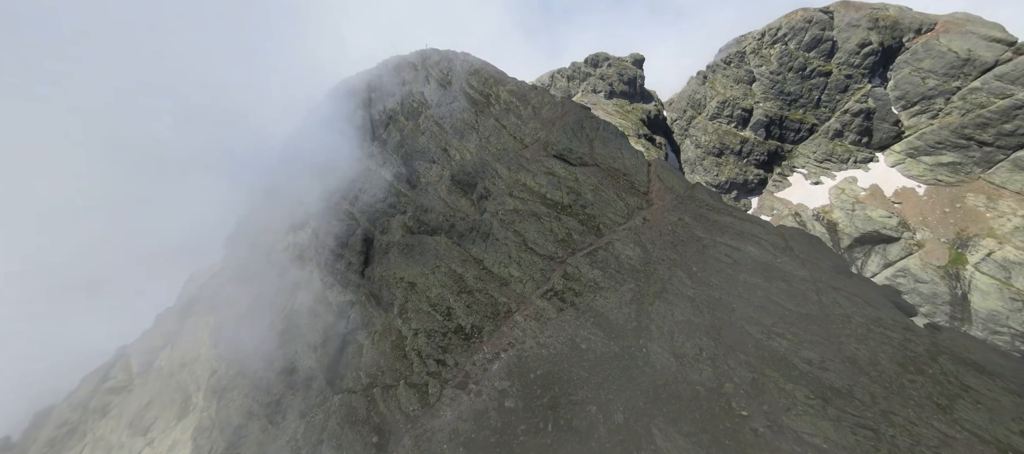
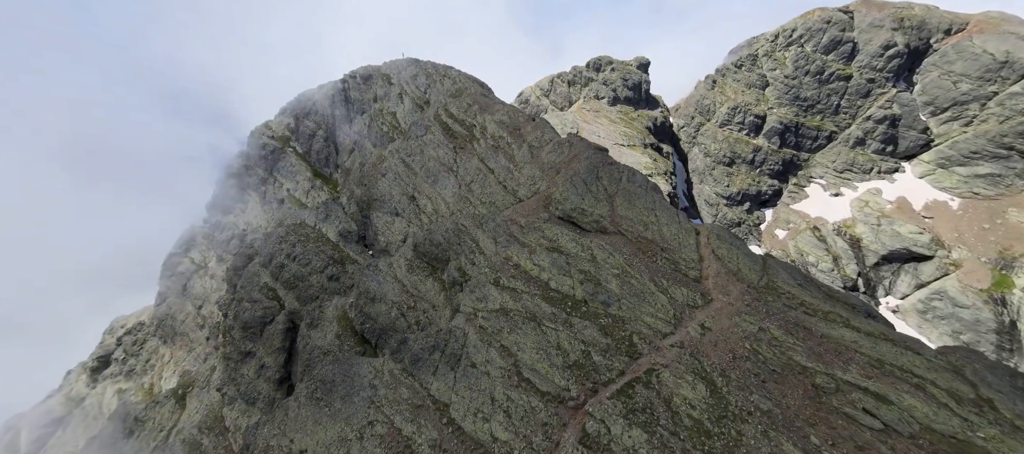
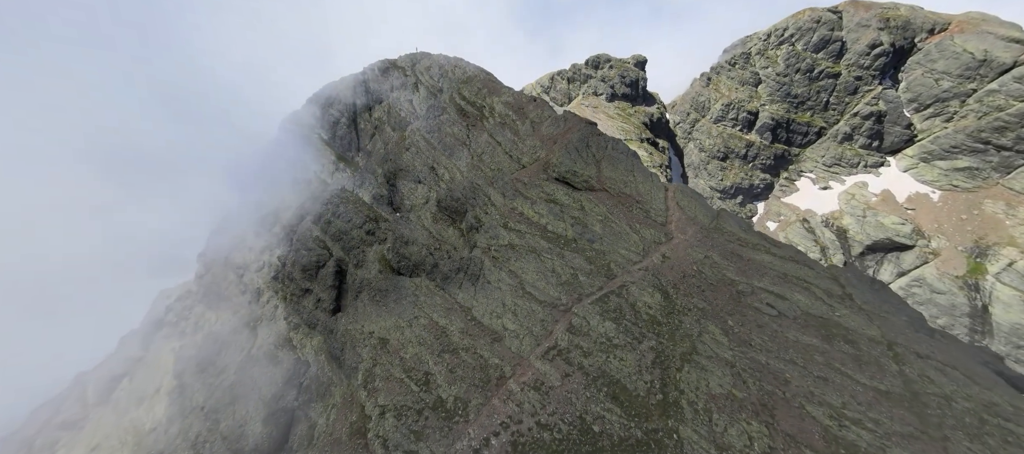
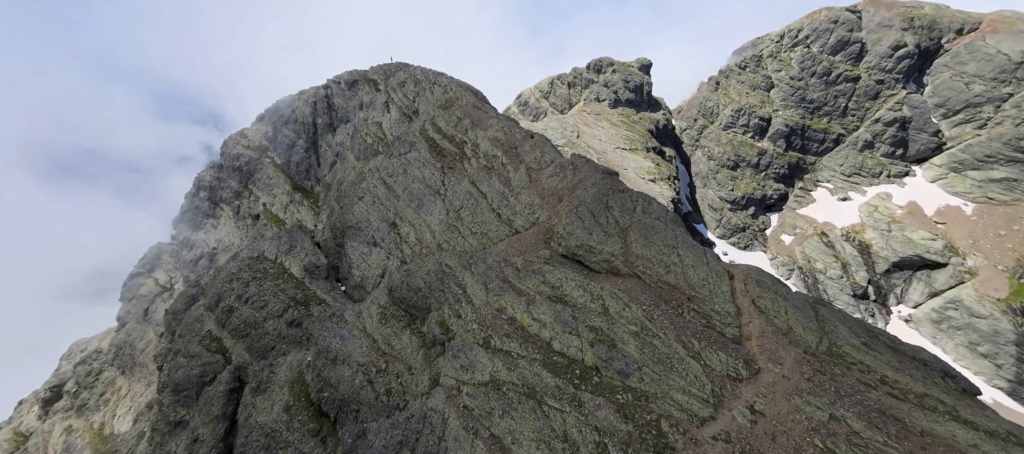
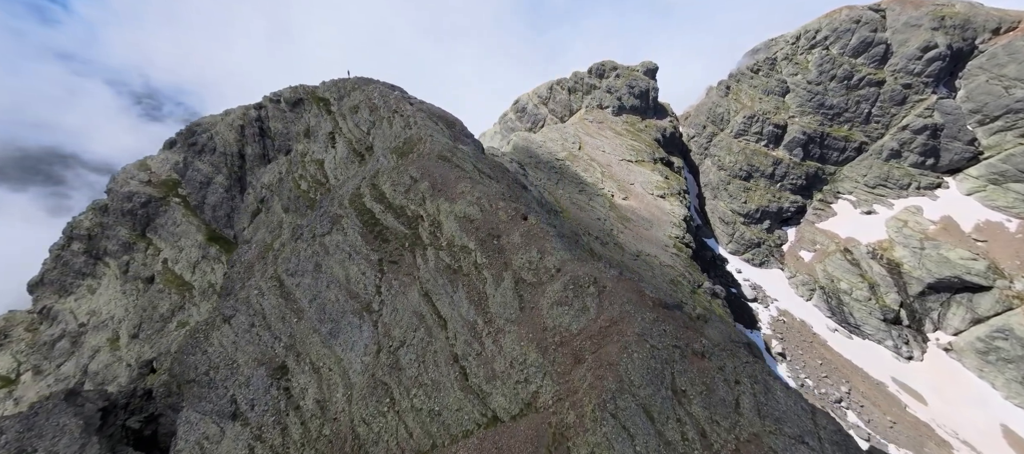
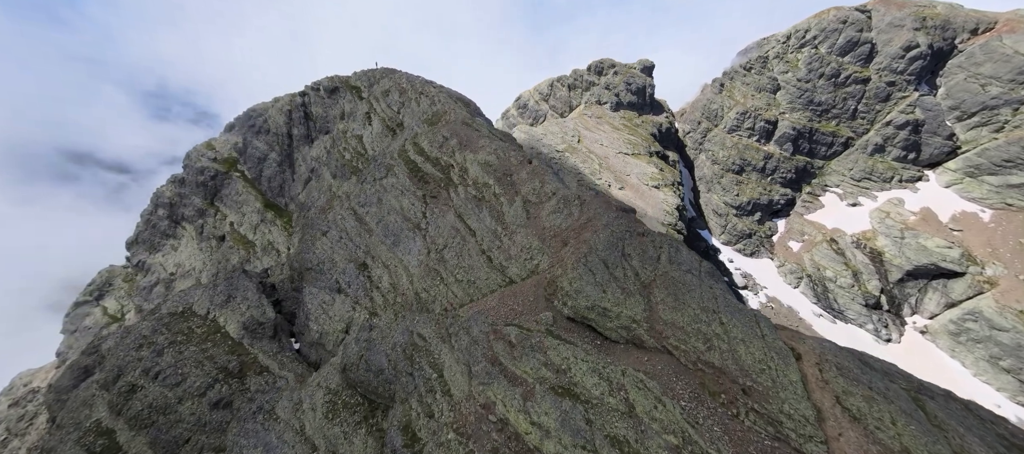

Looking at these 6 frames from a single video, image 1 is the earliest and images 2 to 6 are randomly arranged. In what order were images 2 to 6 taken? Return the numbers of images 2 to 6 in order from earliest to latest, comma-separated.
3, 2, 4, 6, 5
